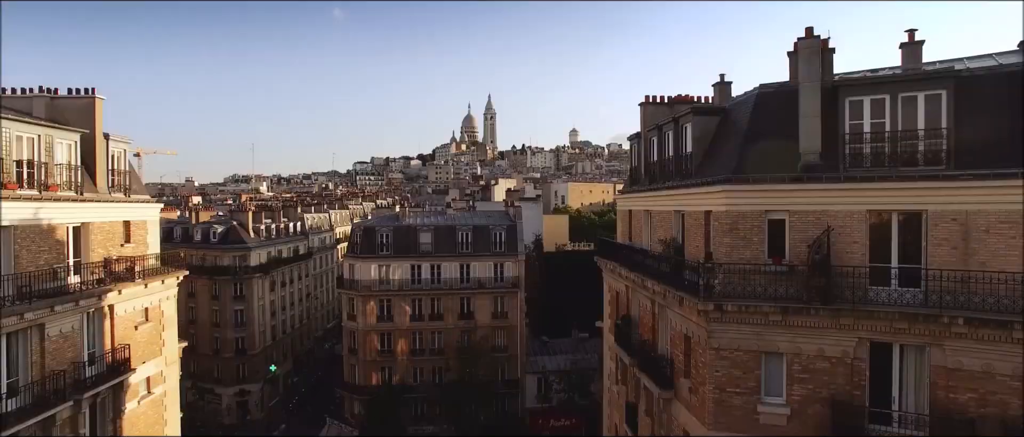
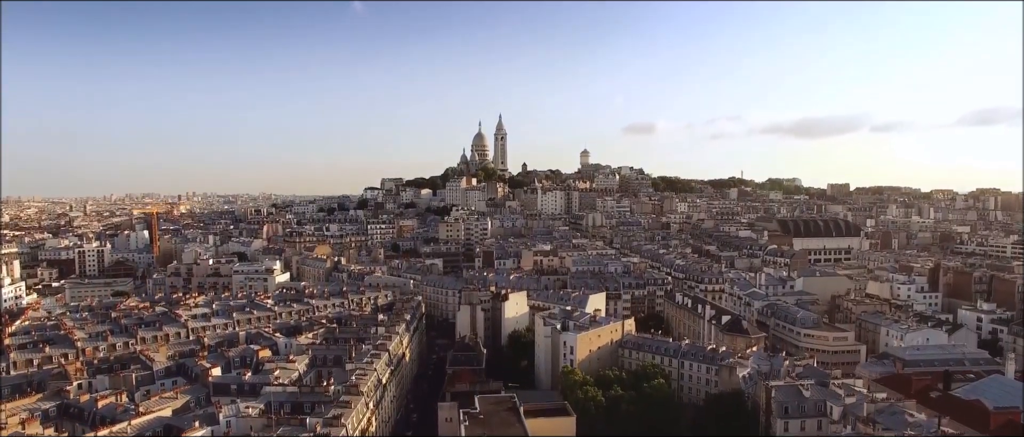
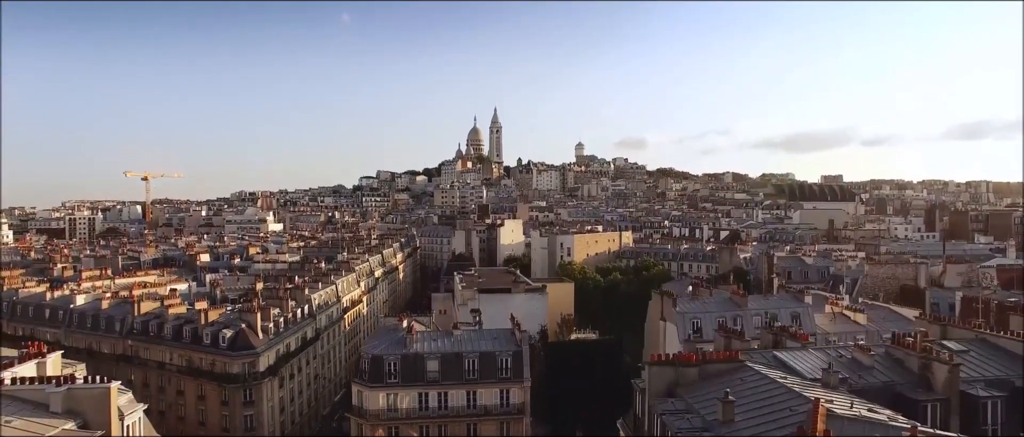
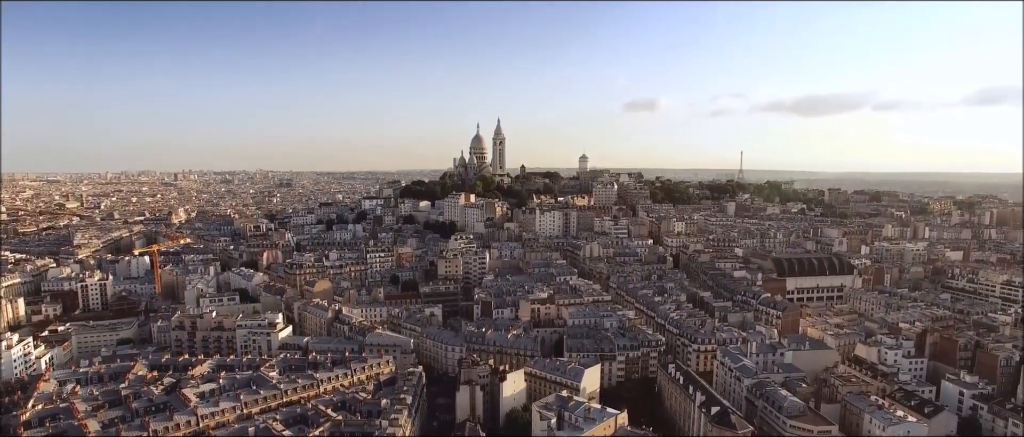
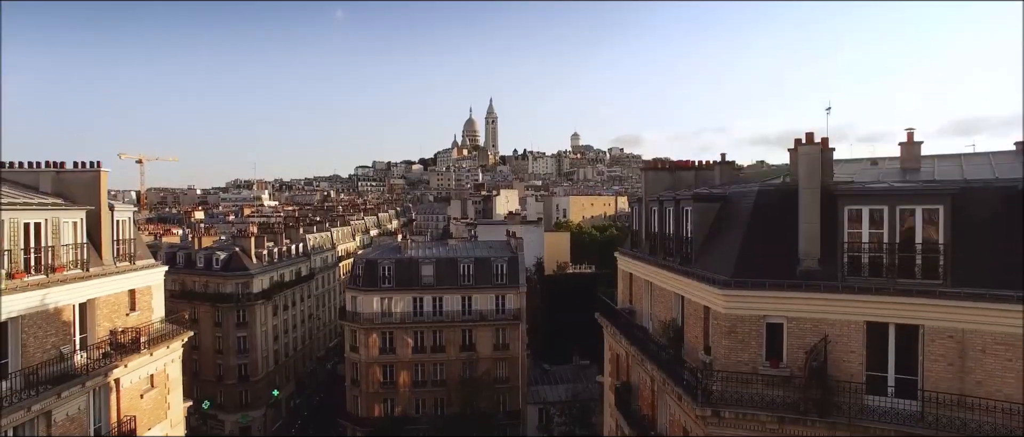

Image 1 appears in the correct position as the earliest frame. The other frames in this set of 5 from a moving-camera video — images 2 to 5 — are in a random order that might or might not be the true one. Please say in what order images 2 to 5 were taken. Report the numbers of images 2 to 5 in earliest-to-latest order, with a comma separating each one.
5, 3, 2, 4
